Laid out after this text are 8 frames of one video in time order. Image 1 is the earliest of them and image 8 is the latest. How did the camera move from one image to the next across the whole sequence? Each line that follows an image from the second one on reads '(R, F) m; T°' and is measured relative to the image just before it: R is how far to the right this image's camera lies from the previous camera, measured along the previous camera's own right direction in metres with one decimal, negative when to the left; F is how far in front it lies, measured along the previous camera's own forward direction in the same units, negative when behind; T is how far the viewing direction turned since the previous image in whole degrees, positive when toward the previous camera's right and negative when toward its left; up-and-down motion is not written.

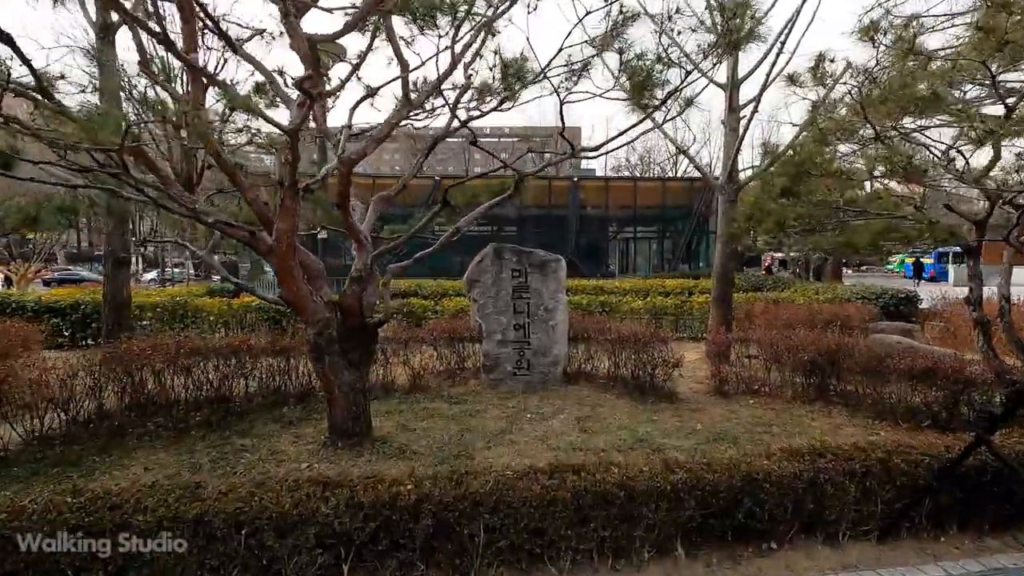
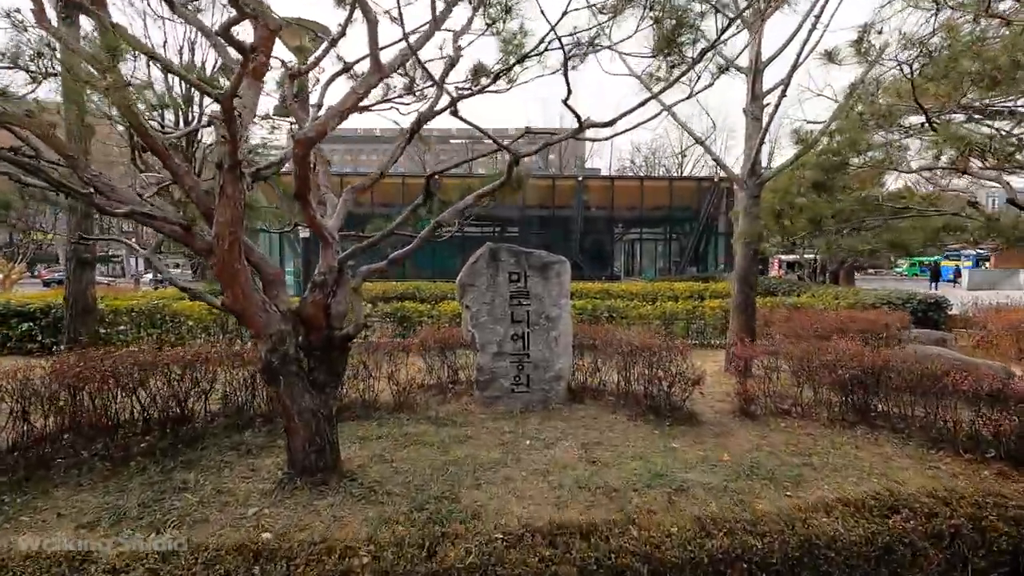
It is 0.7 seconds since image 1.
(+0.1, +0.6) m; 0°
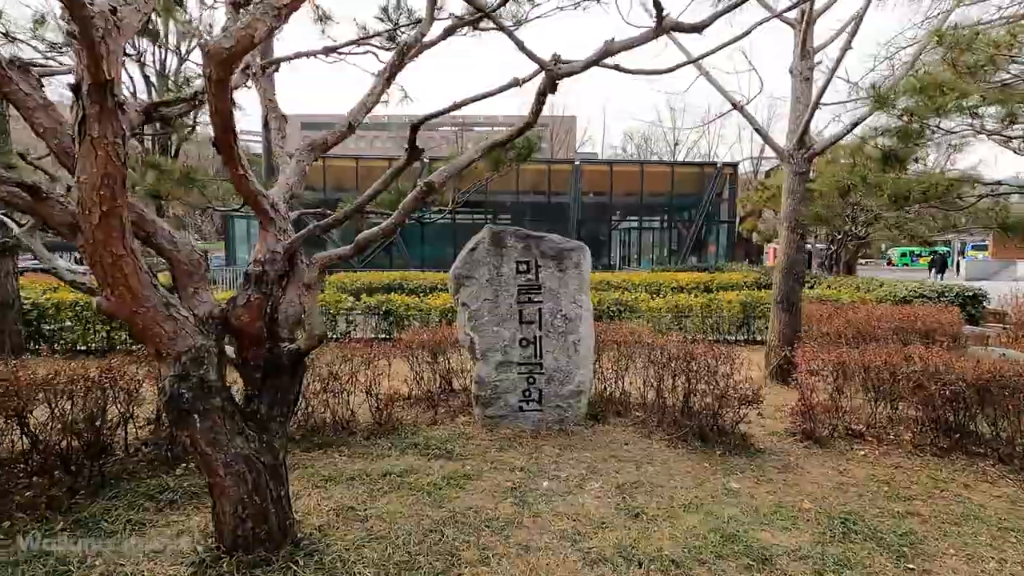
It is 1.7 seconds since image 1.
(-0.1, +1.0) m; +1°
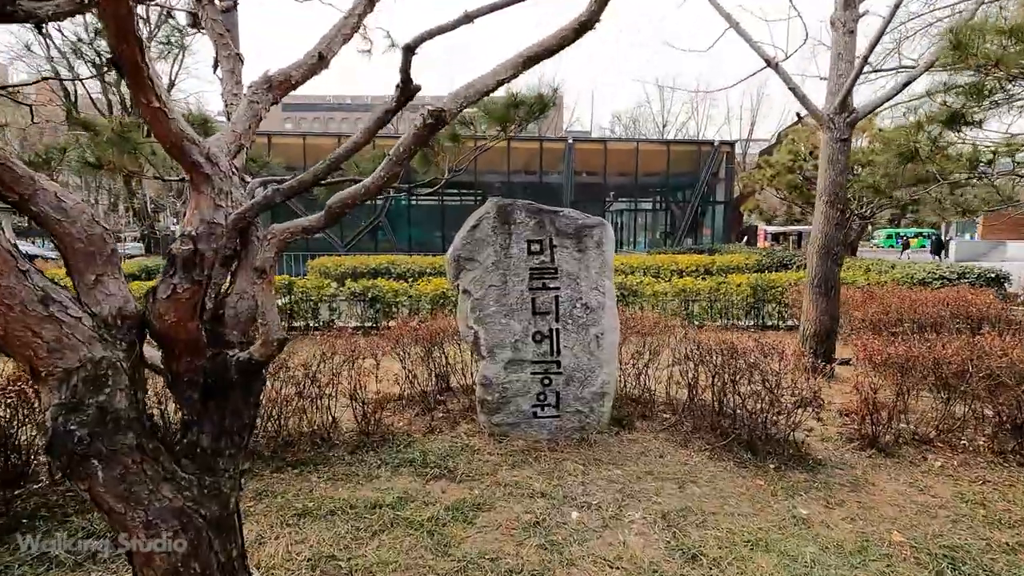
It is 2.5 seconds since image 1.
(-0.1, +0.6) m; +1°
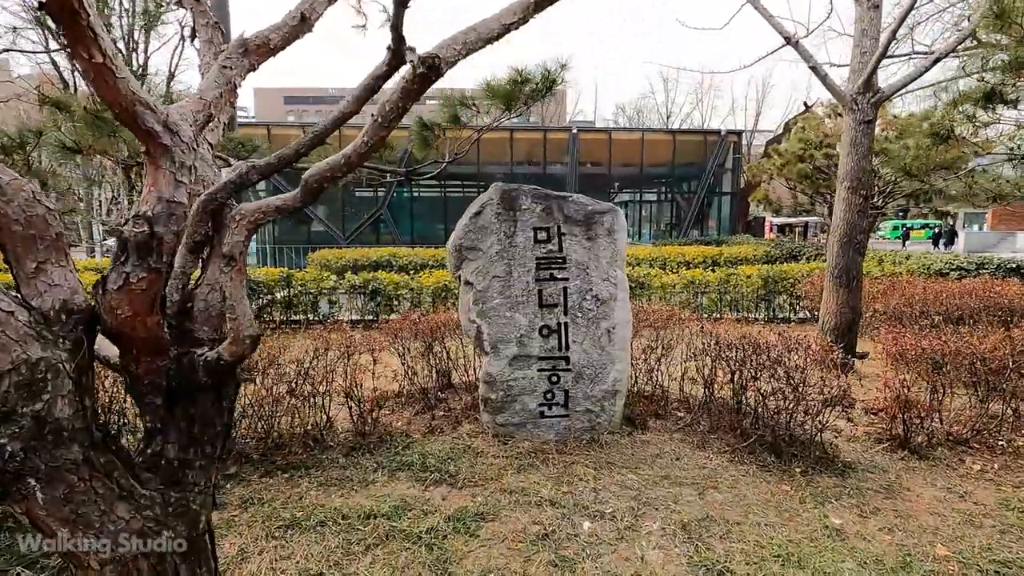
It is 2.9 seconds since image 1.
(0.0, +0.2) m; 0°
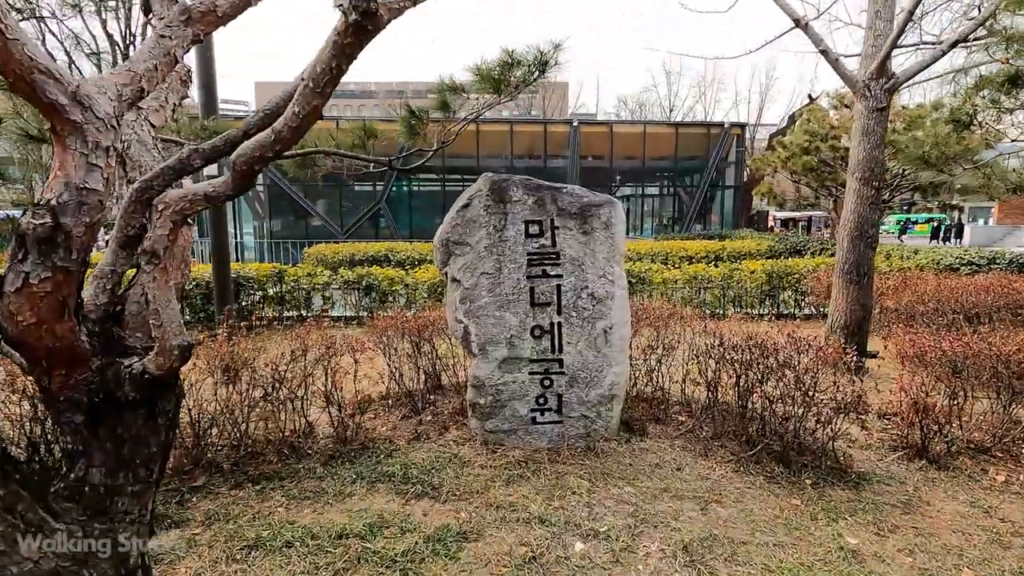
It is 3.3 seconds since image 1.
(+0.1, +0.2) m; 0°
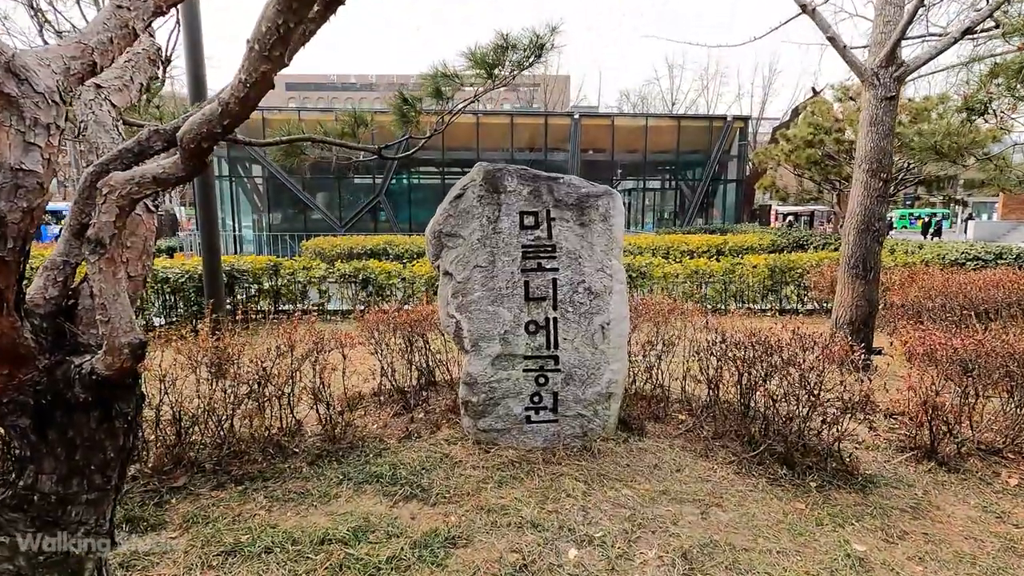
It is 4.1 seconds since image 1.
(0.0, +0.1) m; 0°
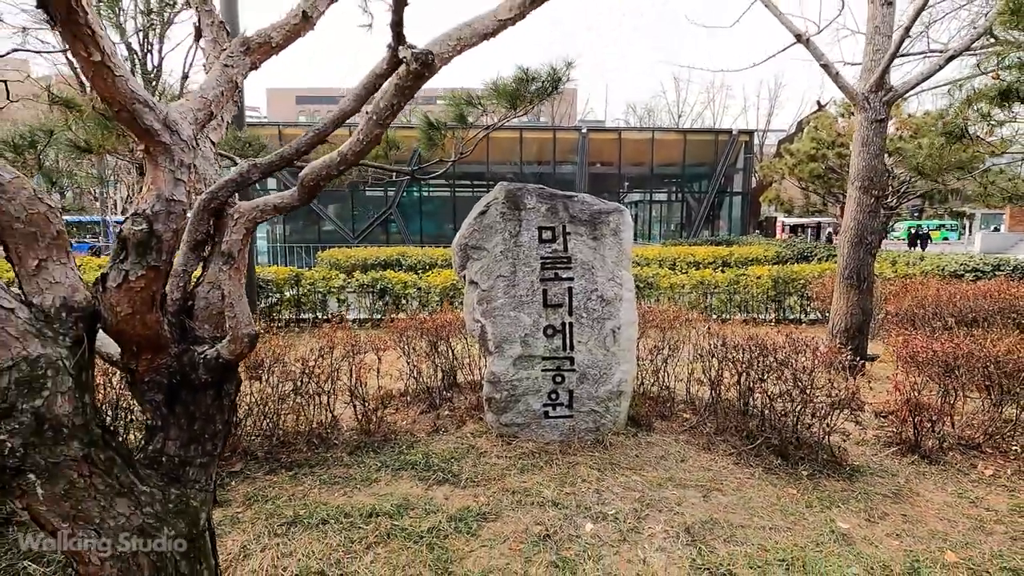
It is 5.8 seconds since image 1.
(-0.1, -0.3) m; -1°
